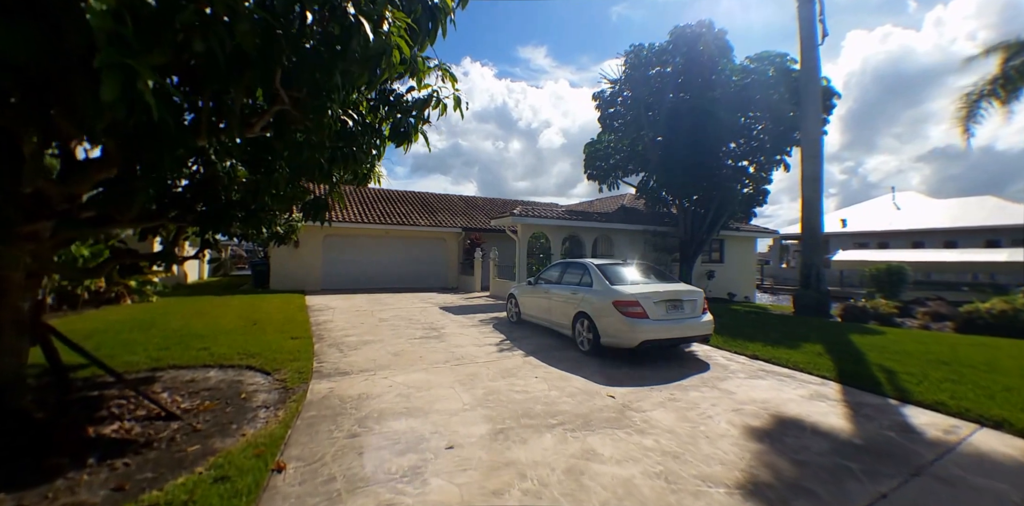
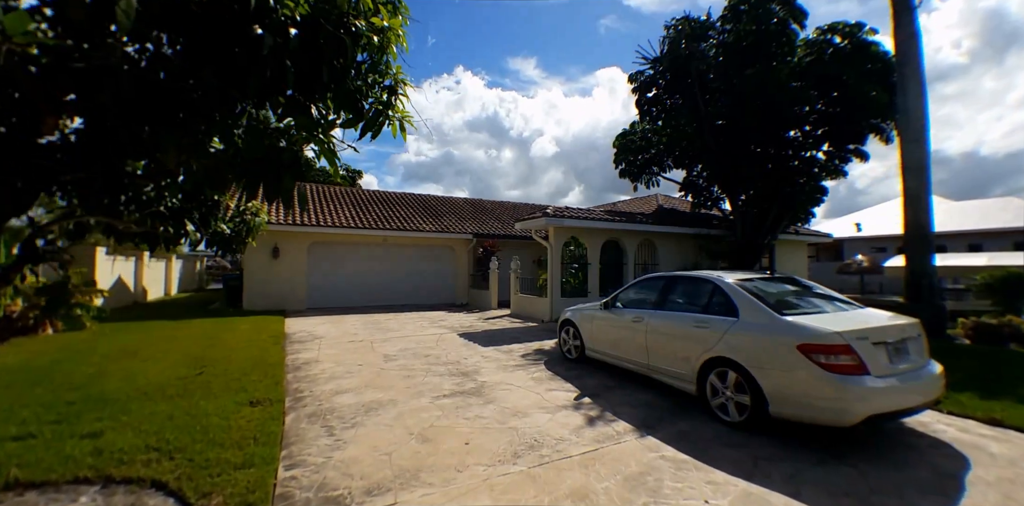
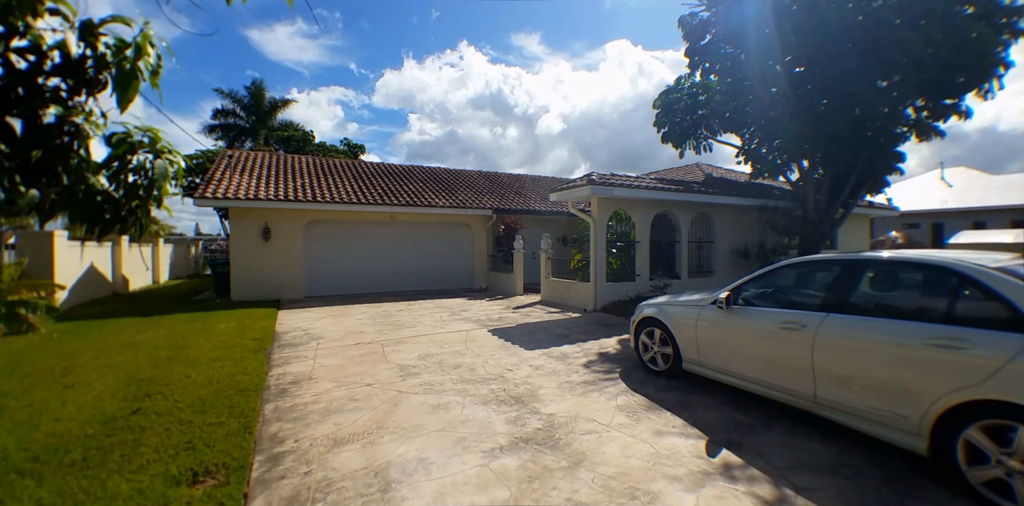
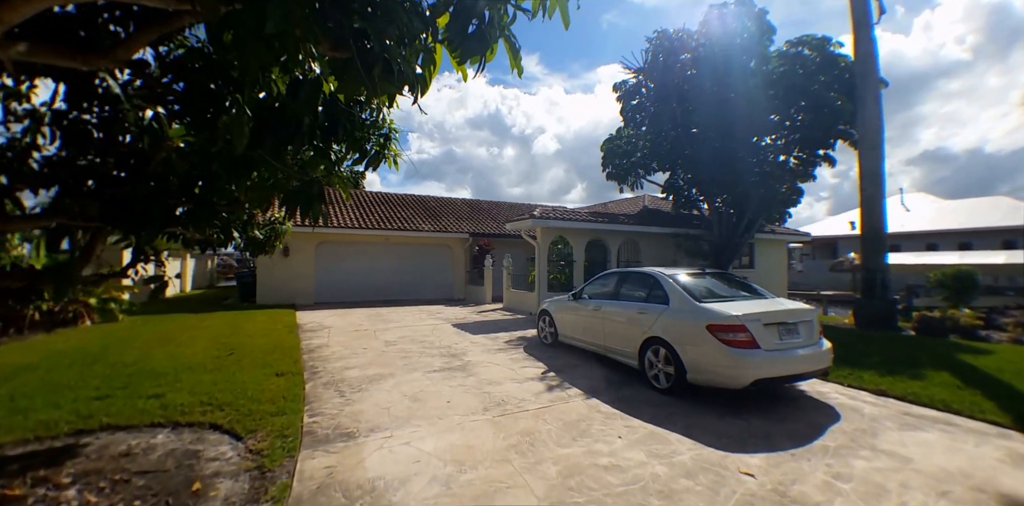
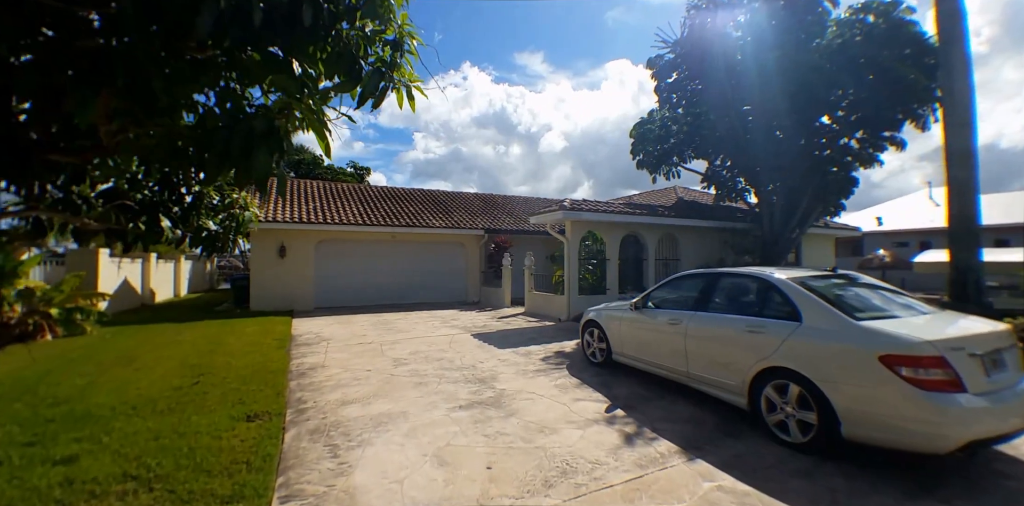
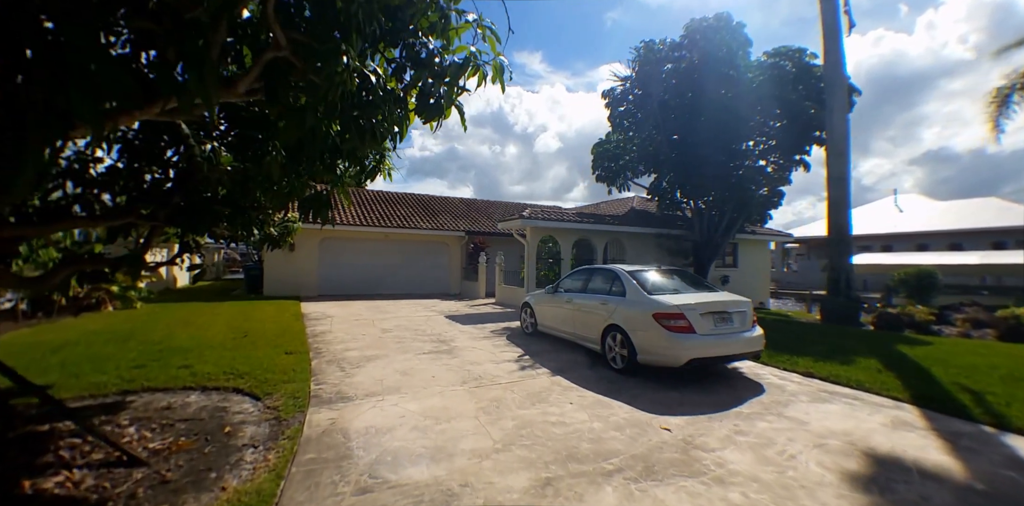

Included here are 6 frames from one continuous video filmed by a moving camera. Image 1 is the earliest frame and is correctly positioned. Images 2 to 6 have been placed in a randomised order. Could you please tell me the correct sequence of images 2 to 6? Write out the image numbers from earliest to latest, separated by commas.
6, 4, 2, 5, 3
